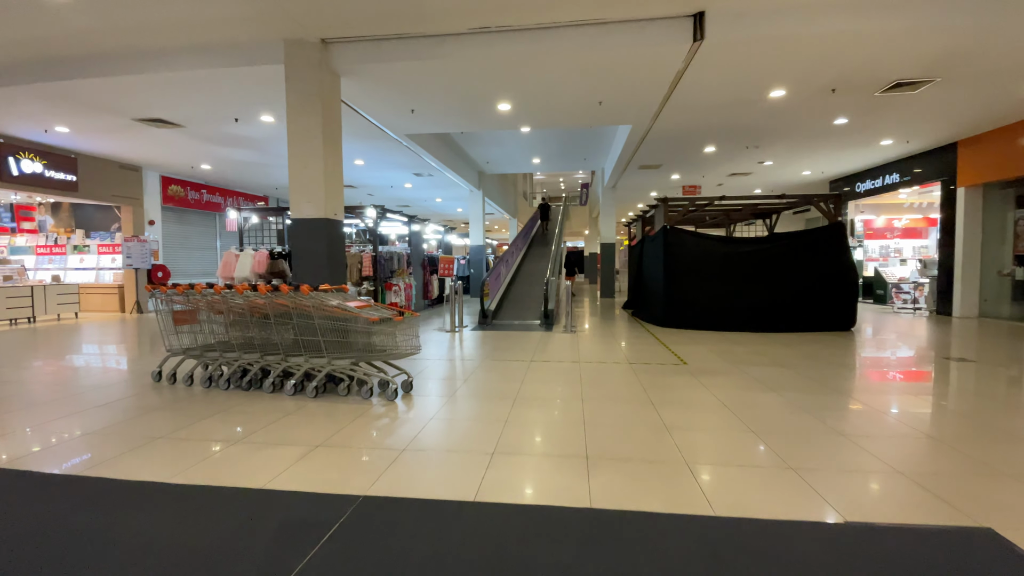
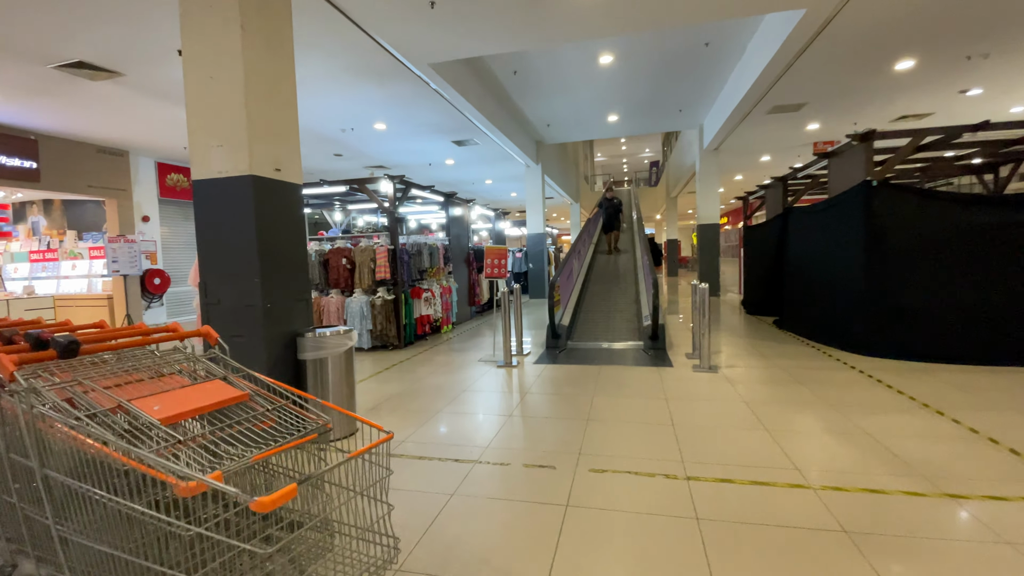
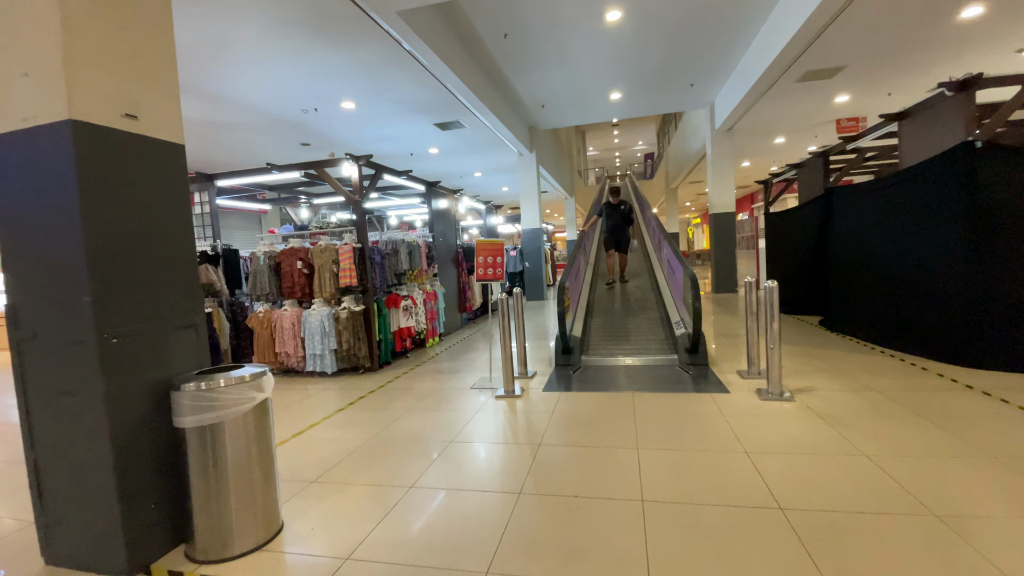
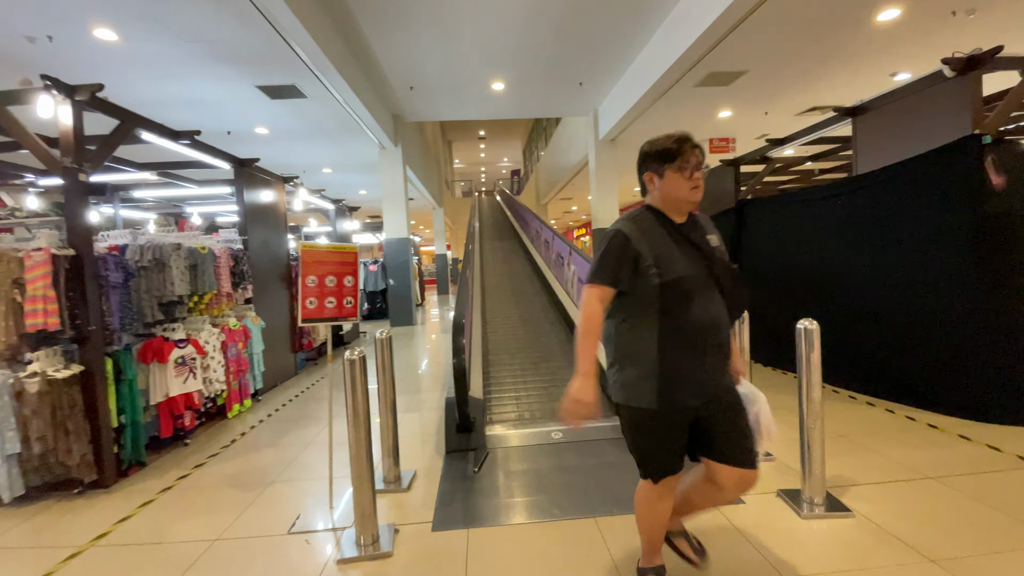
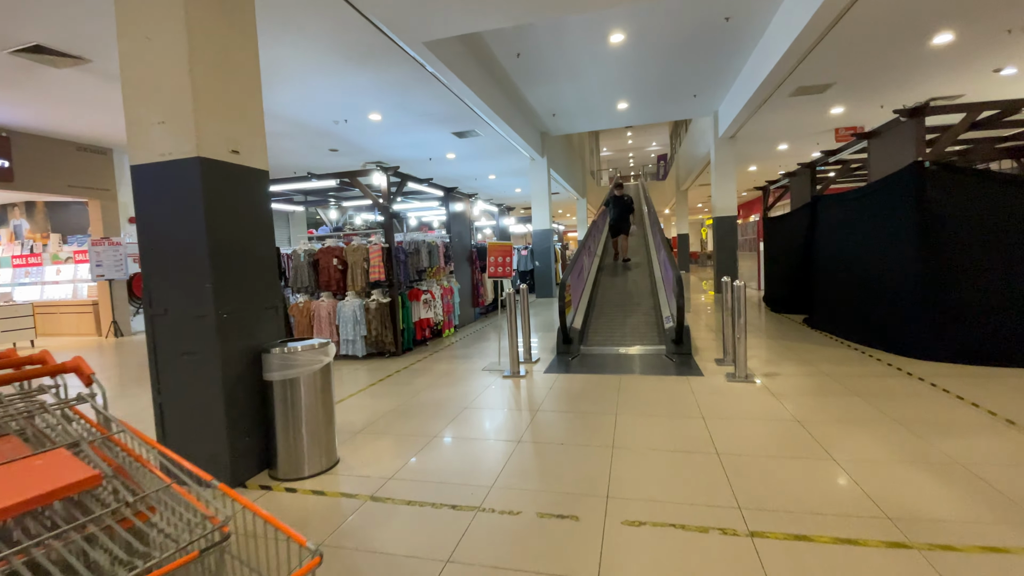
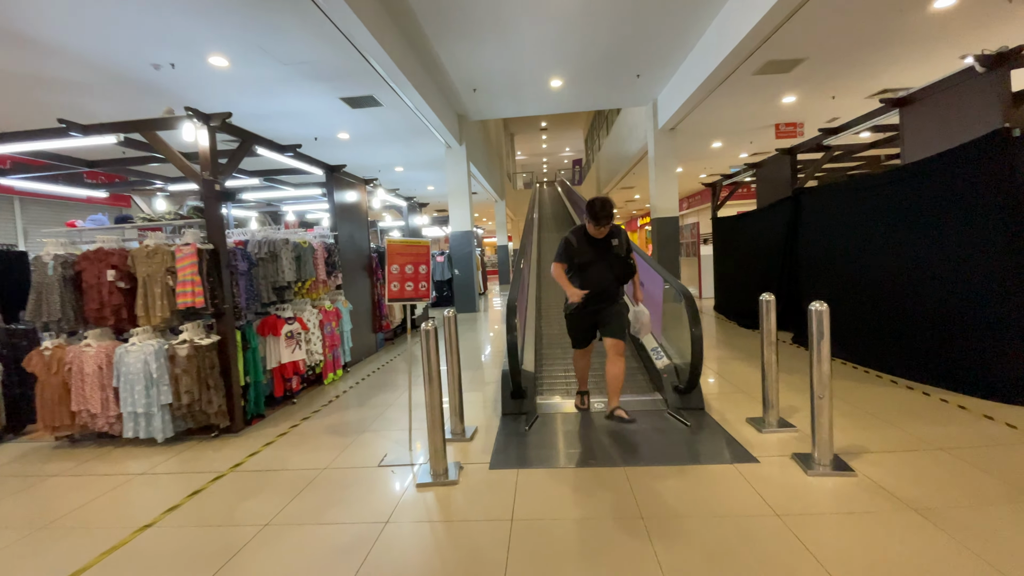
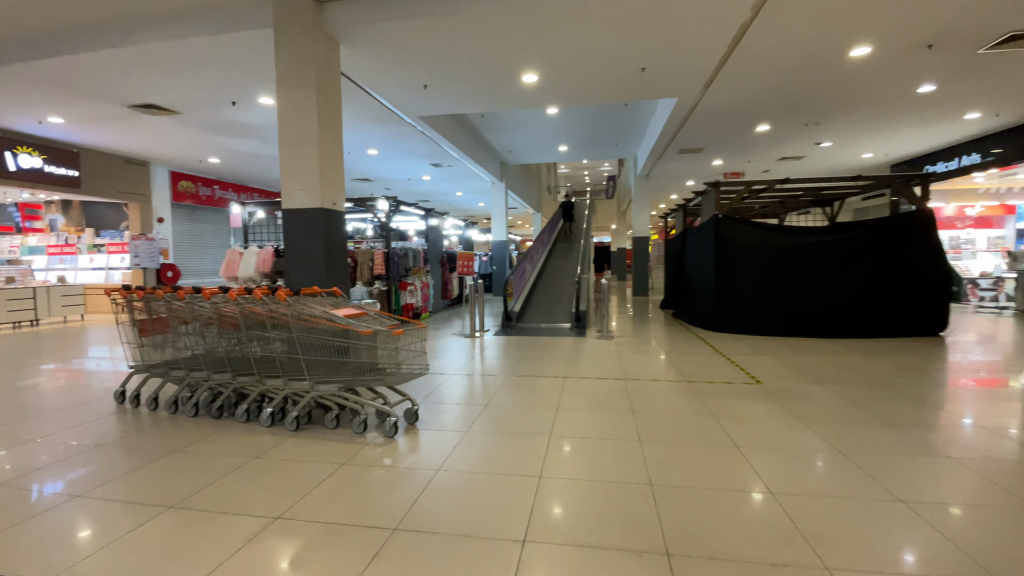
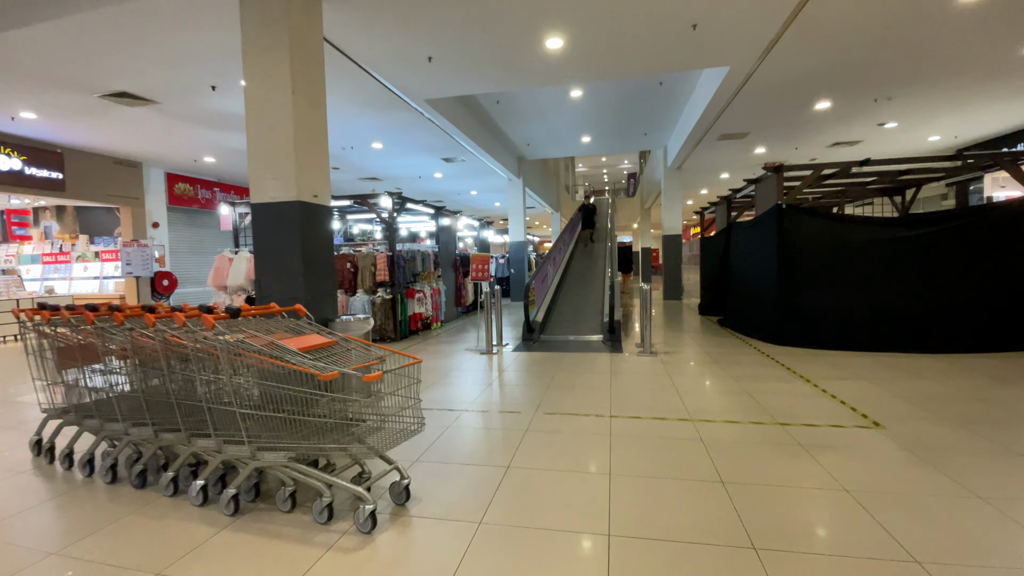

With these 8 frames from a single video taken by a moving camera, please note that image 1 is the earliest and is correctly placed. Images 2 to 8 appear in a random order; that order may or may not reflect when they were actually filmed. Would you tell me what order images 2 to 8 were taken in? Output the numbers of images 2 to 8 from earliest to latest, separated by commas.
7, 8, 2, 5, 3, 6, 4
